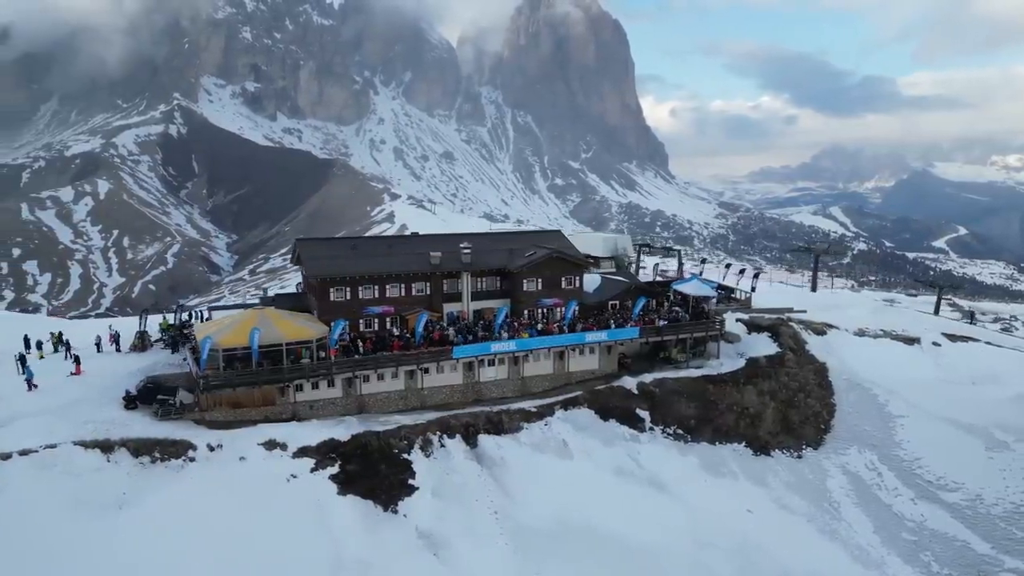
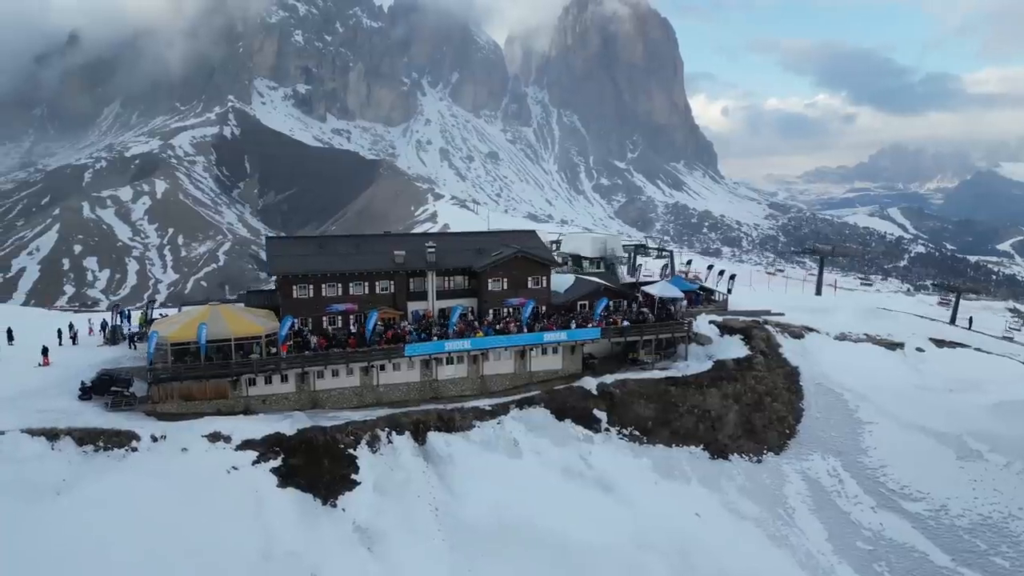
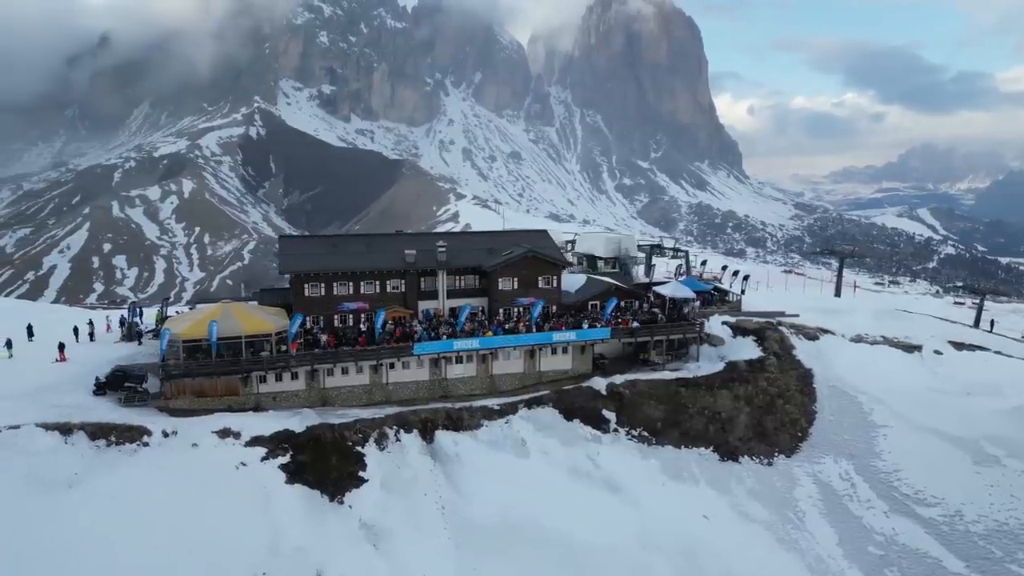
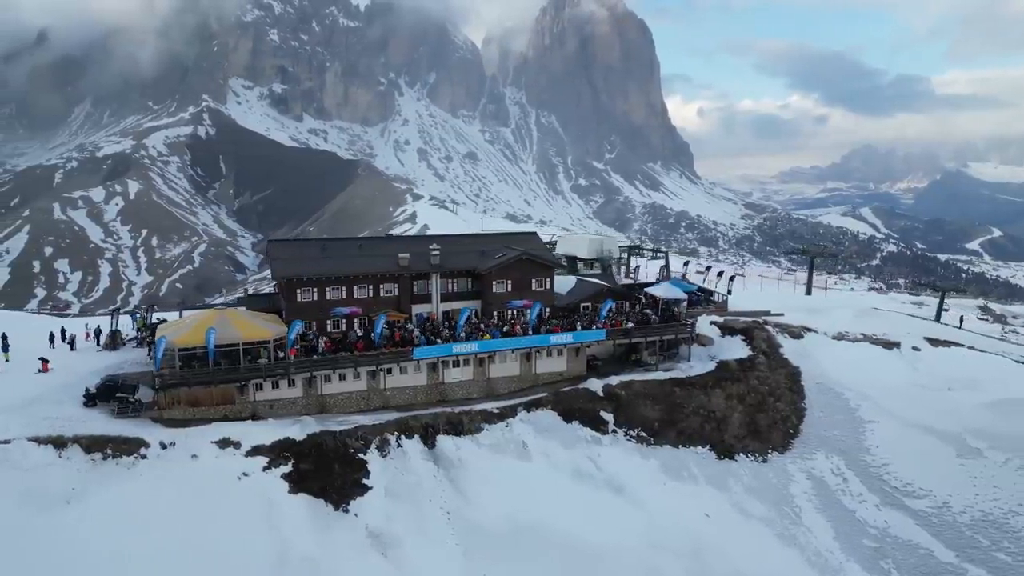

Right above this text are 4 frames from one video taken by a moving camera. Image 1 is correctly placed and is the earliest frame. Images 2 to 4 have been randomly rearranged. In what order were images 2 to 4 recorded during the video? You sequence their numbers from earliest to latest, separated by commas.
4, 2, 3
